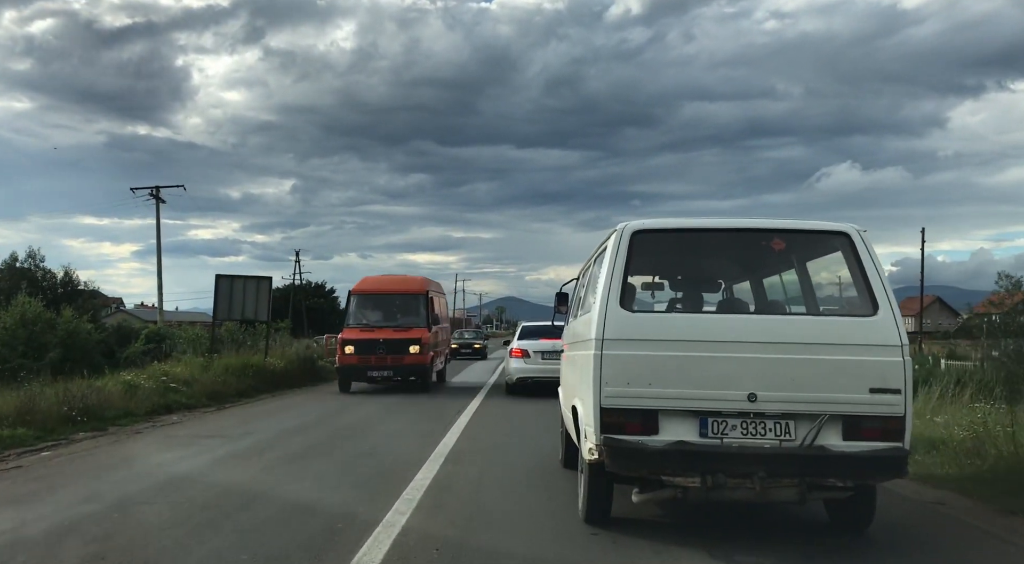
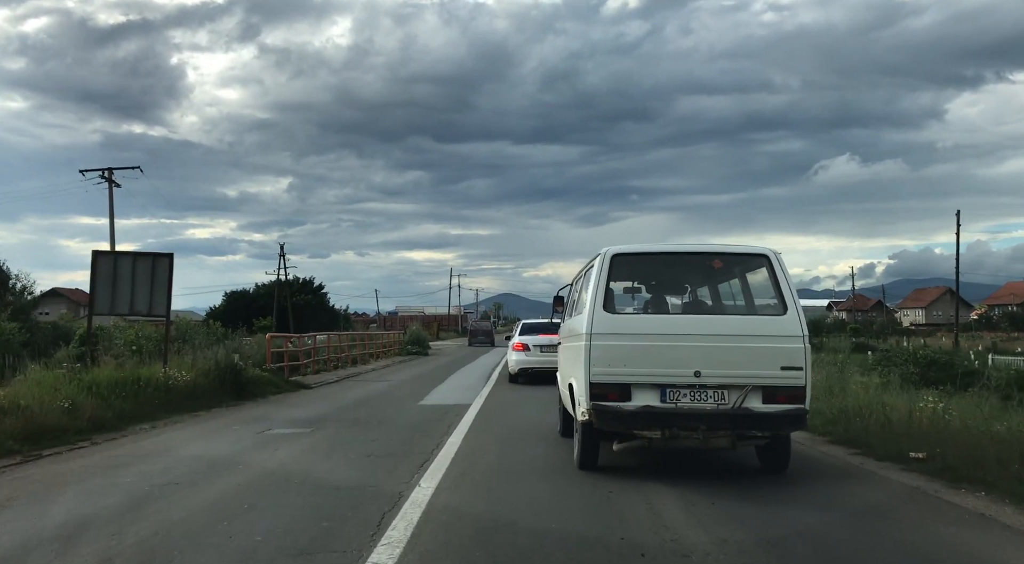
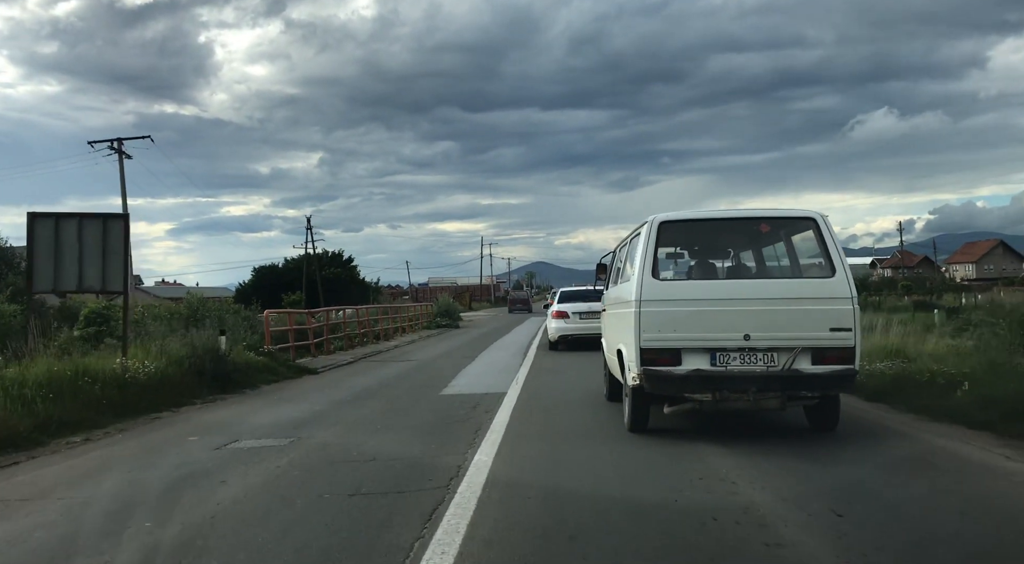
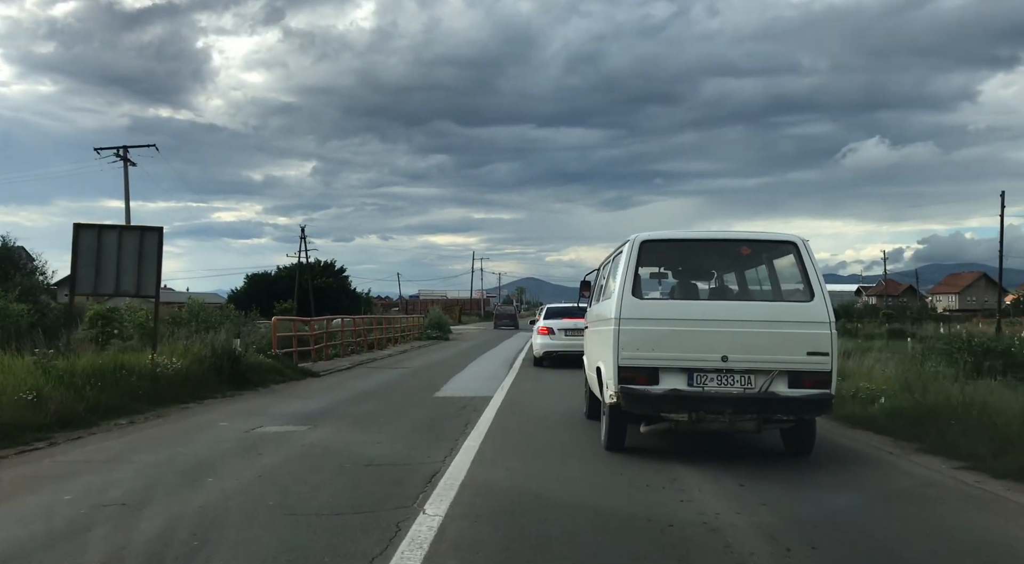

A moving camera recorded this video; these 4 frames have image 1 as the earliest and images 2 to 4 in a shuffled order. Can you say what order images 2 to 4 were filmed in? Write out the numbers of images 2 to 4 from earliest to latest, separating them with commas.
2, 4, 3
